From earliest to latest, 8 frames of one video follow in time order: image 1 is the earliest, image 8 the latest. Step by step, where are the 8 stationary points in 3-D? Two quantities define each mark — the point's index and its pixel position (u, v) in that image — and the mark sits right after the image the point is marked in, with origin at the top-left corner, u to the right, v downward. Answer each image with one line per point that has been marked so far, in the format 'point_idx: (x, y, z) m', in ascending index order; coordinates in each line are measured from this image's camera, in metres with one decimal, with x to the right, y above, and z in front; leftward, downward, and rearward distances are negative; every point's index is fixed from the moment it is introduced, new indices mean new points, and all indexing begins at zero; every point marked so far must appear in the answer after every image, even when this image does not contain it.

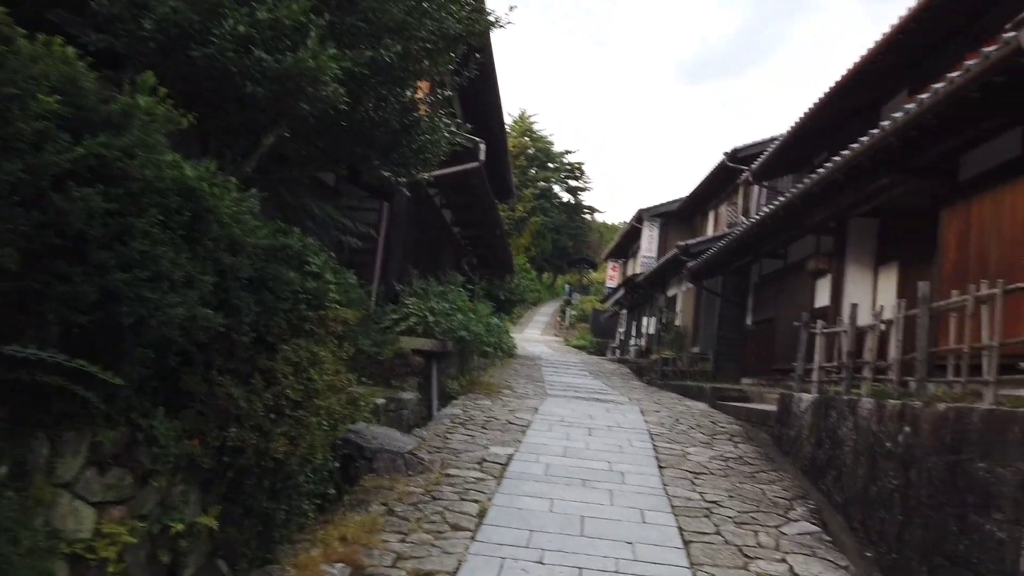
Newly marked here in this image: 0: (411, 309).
0: (-1.4, -0.3, +10.8) m
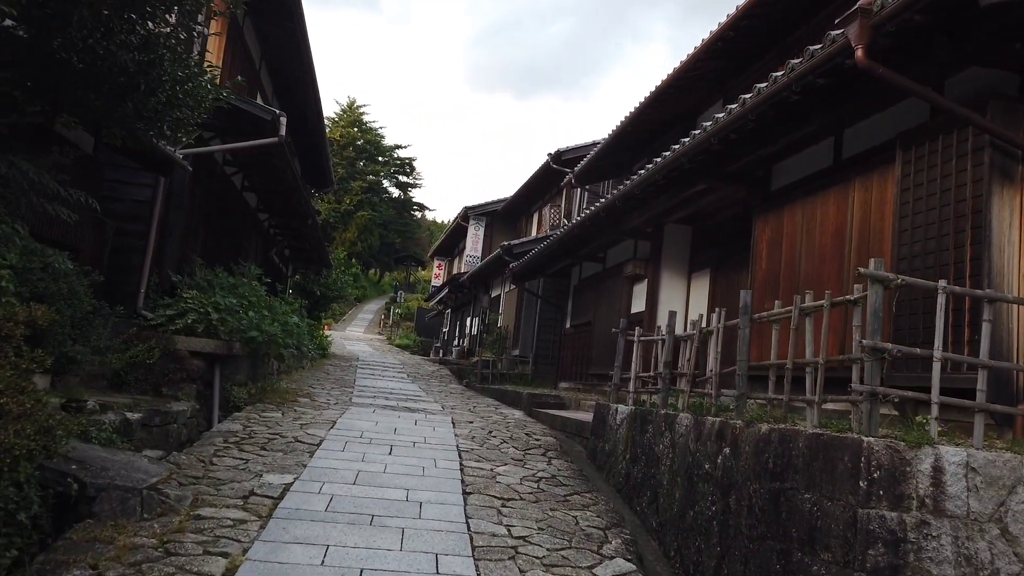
0: (-3.9, -0.2, +9.3) m
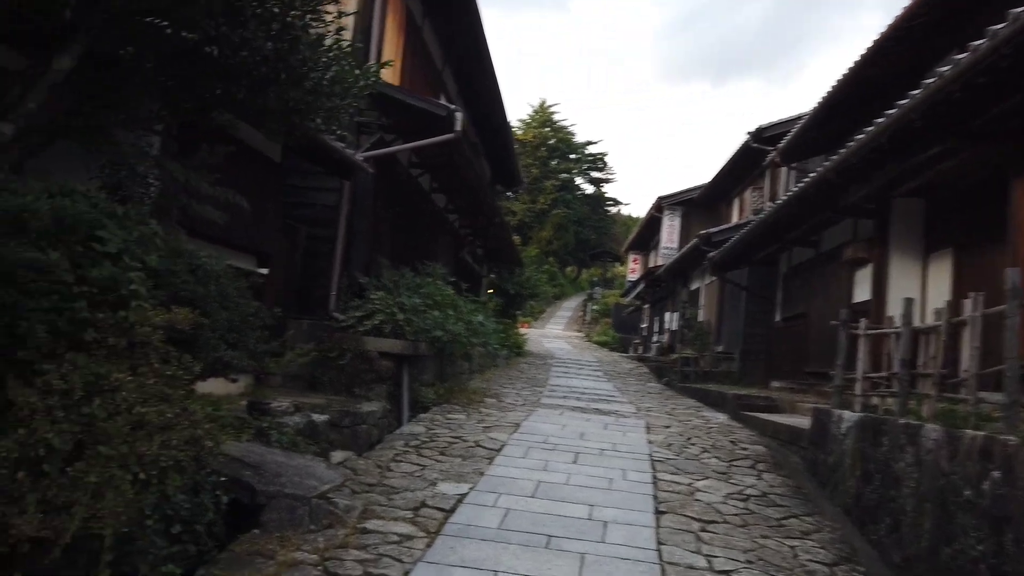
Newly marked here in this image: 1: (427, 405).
0: (-1.6, -0.2, +9.3) m
1: (-1.1, -1.5, +9.6) m
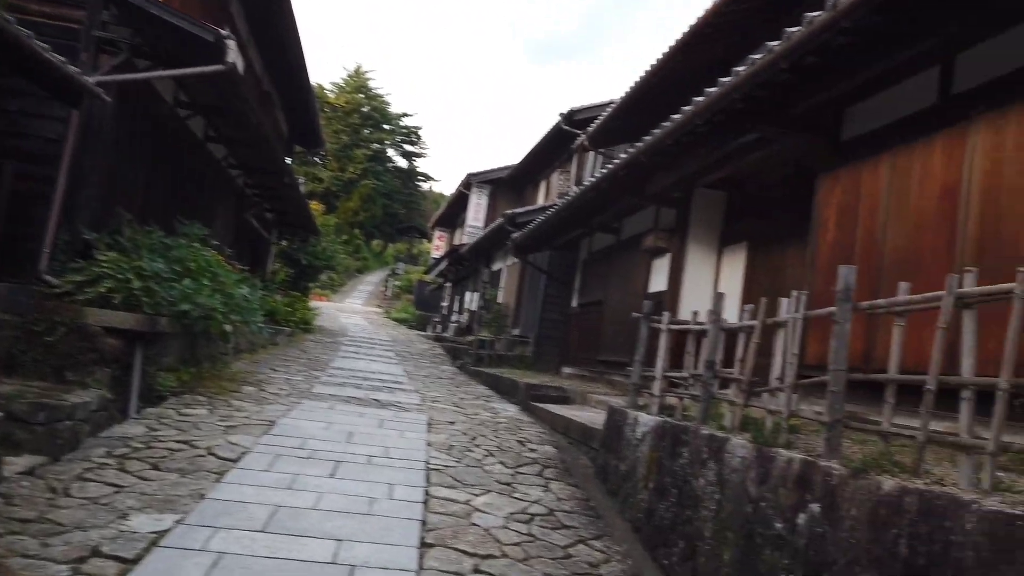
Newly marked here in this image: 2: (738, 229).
0: (-4.0, +0.2, +7.4) m
1: (-3.6, -1.1, +7.9) m
2: (+2.7, +0.7, +9.0) m
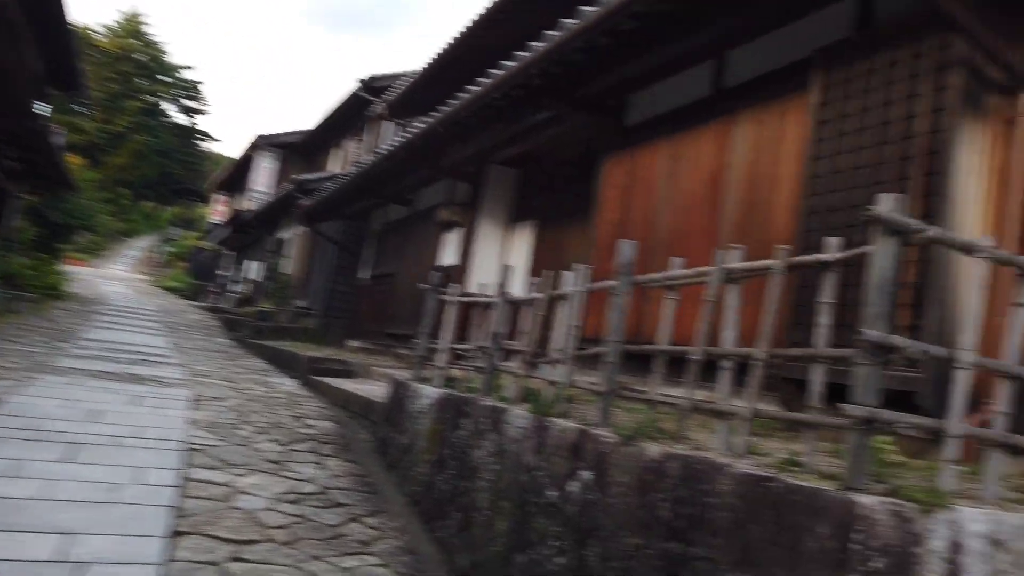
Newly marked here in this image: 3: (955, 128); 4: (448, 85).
0: (-5.8, +0.6, +5.9) m
1: (-5.6, -0.7, +6.5) m
2: (+0.2, +1.0, +9.2) m
3: (+2.3, +0.8, +4.0) m
4: (-1.0, +3.2, +11.9) m
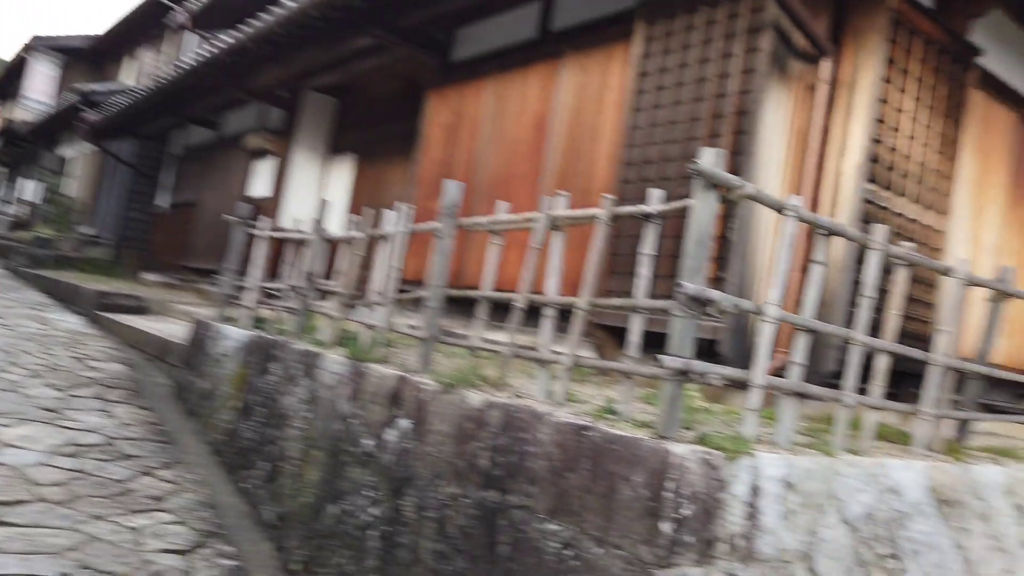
0: (-7.0, +1.2, +4.2) m
1: (-6.9, 0.0, +4.9) m
2: (-1.9, +1.7, +8.7) m
3: (+1.4, +1.1, +4.2) m
4: (-3.6, +4.2, +10.9) m
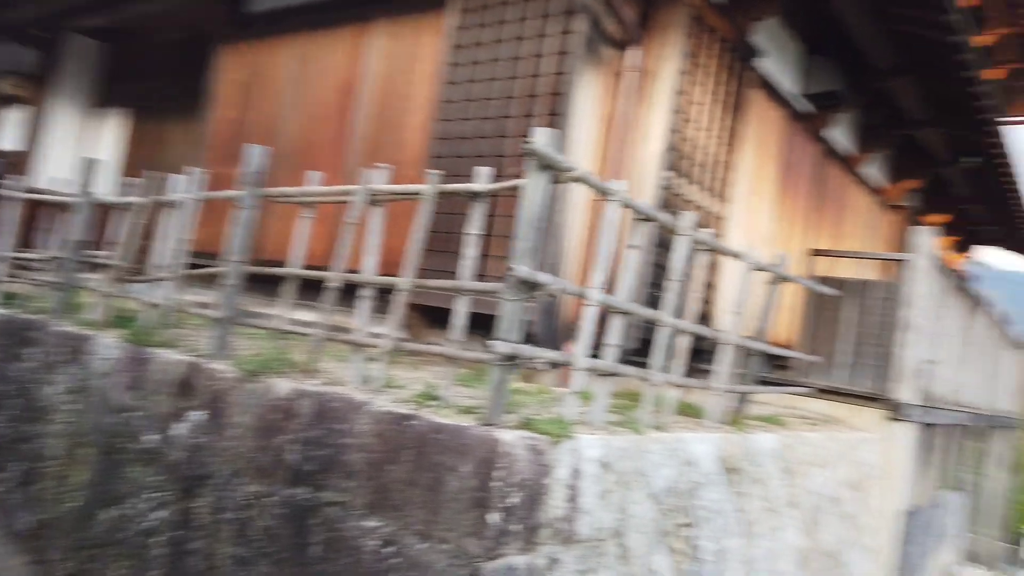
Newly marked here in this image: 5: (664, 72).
0: (-7.7, +1.4, +2.0) m
1: (-7.9, +0.2, +2.8) m
2: (-3.9, +2.0, +7.7) m
3: (+0.3, +1.2, +4.3) m
4: (-6.1, +4.6, +9.3) m
5: (+0.9, +1.3, +4.6) m
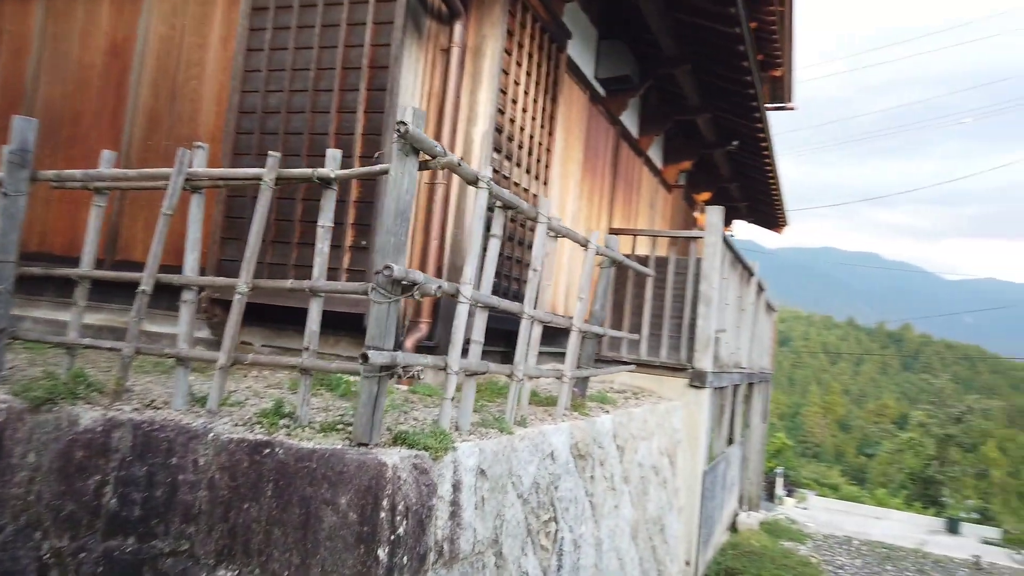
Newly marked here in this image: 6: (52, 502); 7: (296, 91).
0: (-7.6, +1.1, -0.4) m
1: (-8.0, -0.1, +0.2) m
2: (-5.7, +2.0, +6.1) m
3: (-0.6, +1.2, +4.0) m
4: (-8.3, +4.5, +6.9) m
5: (-0.1, +1.4, +4.4) m
6: (-1.3, -0.6, +2.2) m
7: (-1.2, +1.1, +4.1) m
